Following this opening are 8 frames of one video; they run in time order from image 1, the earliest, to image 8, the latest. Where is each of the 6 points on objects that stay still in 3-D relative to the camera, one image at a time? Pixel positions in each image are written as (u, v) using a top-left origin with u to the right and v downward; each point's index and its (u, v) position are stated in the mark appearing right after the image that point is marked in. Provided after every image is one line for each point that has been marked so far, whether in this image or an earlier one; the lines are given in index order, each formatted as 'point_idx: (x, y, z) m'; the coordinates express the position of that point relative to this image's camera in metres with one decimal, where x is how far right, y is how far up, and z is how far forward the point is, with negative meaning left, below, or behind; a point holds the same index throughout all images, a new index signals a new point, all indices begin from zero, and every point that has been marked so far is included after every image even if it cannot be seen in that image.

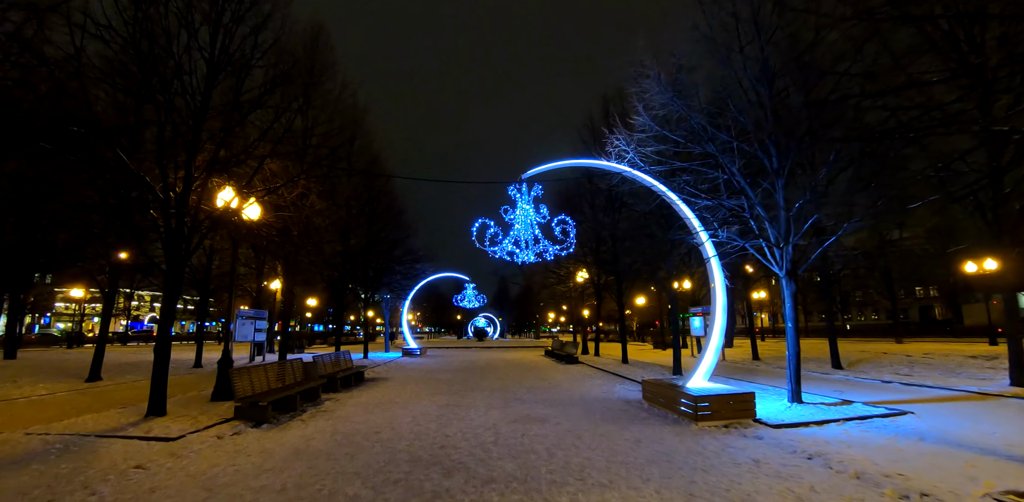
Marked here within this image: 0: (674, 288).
0: (+5.2, -1.1, +14.4) m
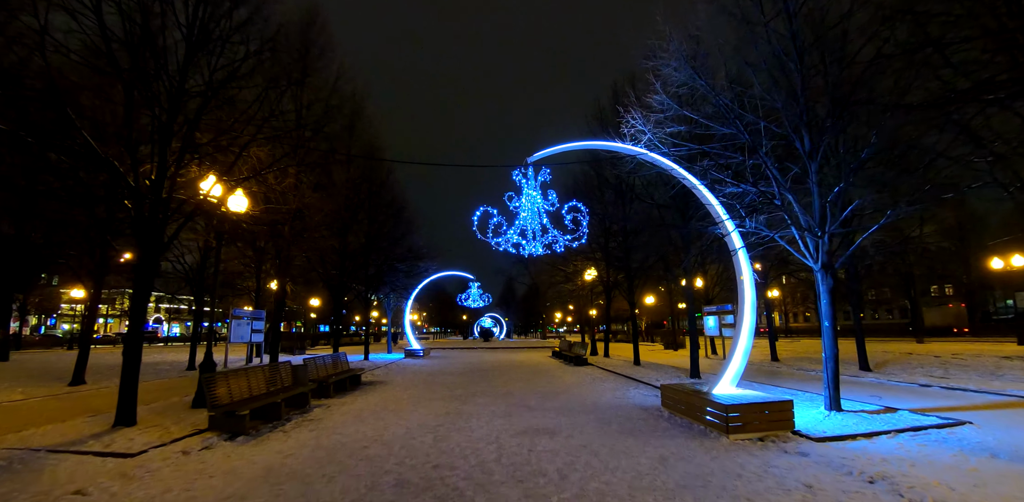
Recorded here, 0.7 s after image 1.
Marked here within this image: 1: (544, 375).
0: (+5.3, -1.0, +13.4) m
1: (+1.0, -3.9, +14.2) m
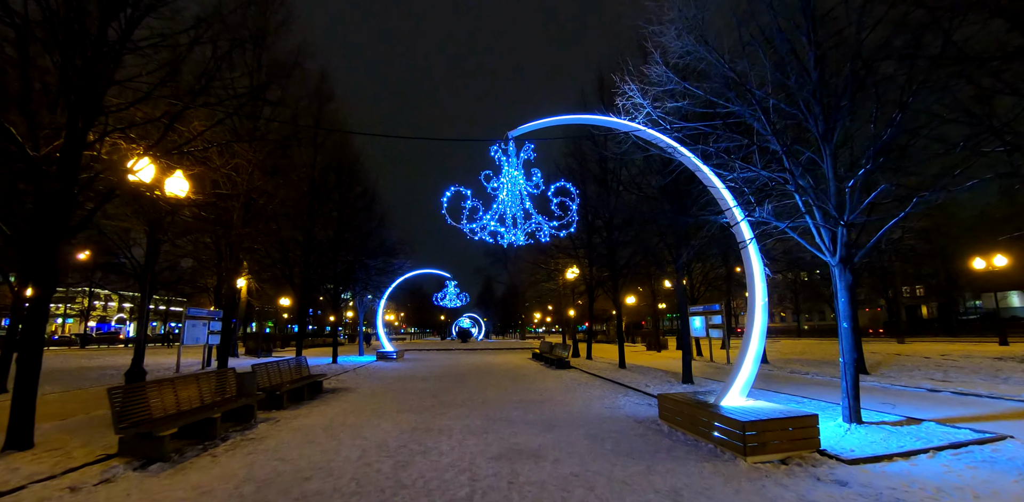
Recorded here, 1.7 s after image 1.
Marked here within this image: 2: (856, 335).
0: (+4.7, -0.8, +12.5) m
1: (+0.4, -3.7, +13.1) m
2: (+5.5, -1.3, +7.3) m
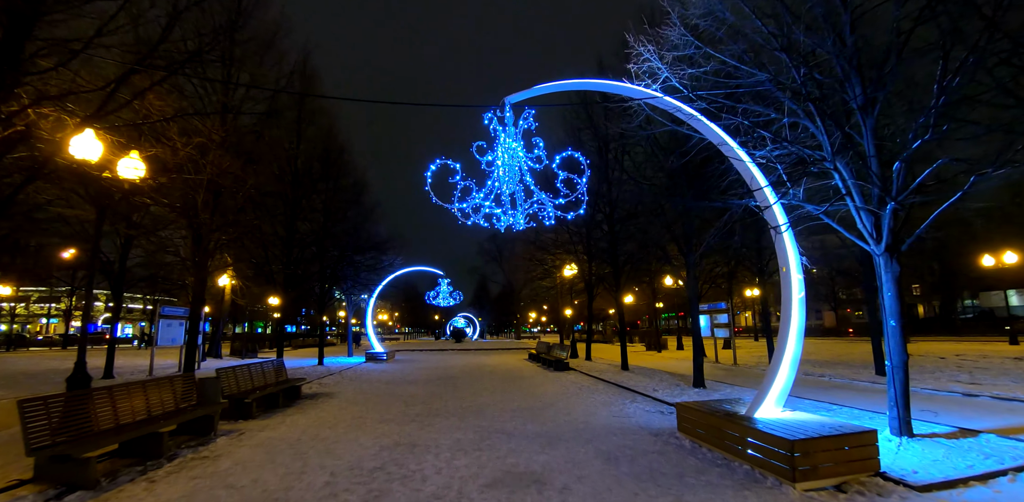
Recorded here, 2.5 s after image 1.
0: (+4.6, -0.7, +11.6) m
1: (+0.3, -3.5, +12.1) m
2: (+5.5, -1.2, +6.3) m
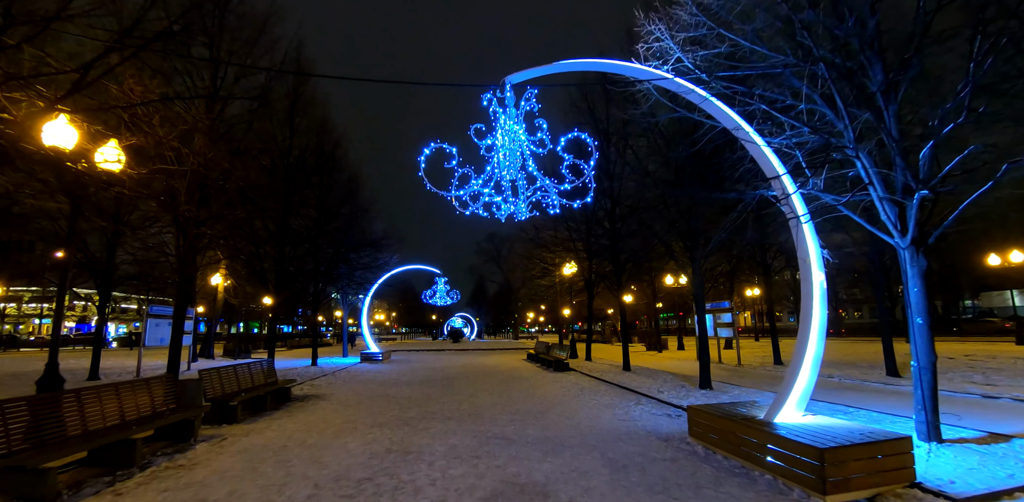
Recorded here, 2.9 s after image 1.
0: (+4.6, -0.6, +11.2) m
1: (+0.3, -3.4, +11.7) m
2: (+5.5, -1.1, +5.9) m
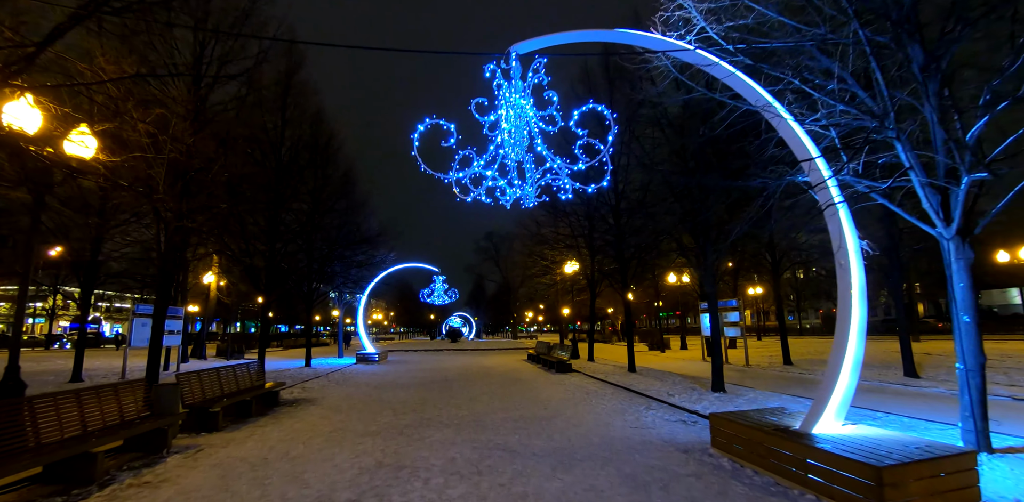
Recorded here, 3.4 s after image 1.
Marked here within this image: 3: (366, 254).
0: (+4.7, -0.5, +10.6) m
1: (+0.3, -3.3, +11.1) m
2: (+5.5, -1.0, +5.4) m
3: (-6.2, -0.1, +19.4) m
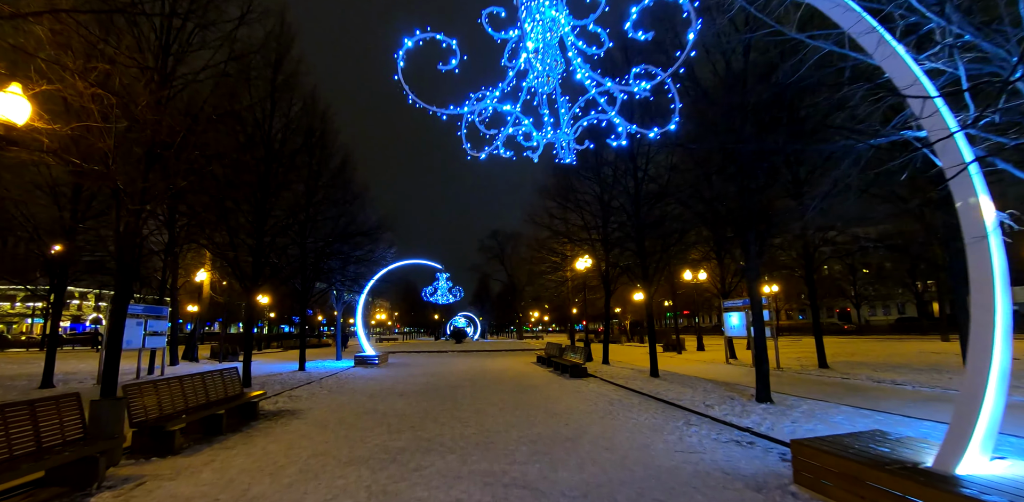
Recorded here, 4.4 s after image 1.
0: (+4.9, -0.2, +9.3) m
1: (+0.6, -3.1, +9.8) m
2: (+5.7, -0.8, +4.0) m
3: (-5.9, +0.1, +18.1) m
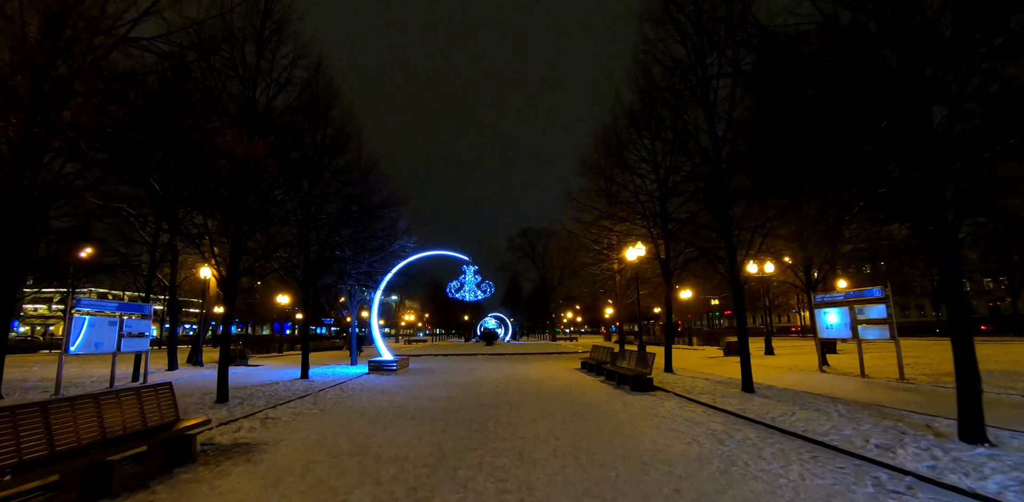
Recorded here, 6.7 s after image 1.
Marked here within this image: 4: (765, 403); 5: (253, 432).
0: (+5.6, +0.3, +6.0) m
1: (+1.4, -2.6, +6.8) m
2: (+6.2, -0.1, +0.7) m
3: (-4.6, +0.5, +15.5) m
4: (+4.9, -2.9, +8.8) m
5: (-4.0, -2.7, +6.9) m
